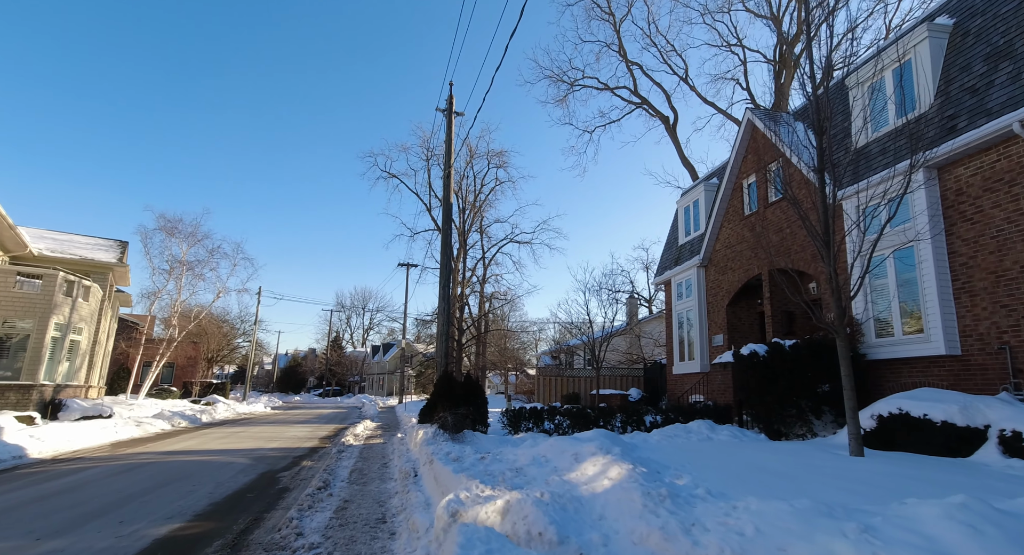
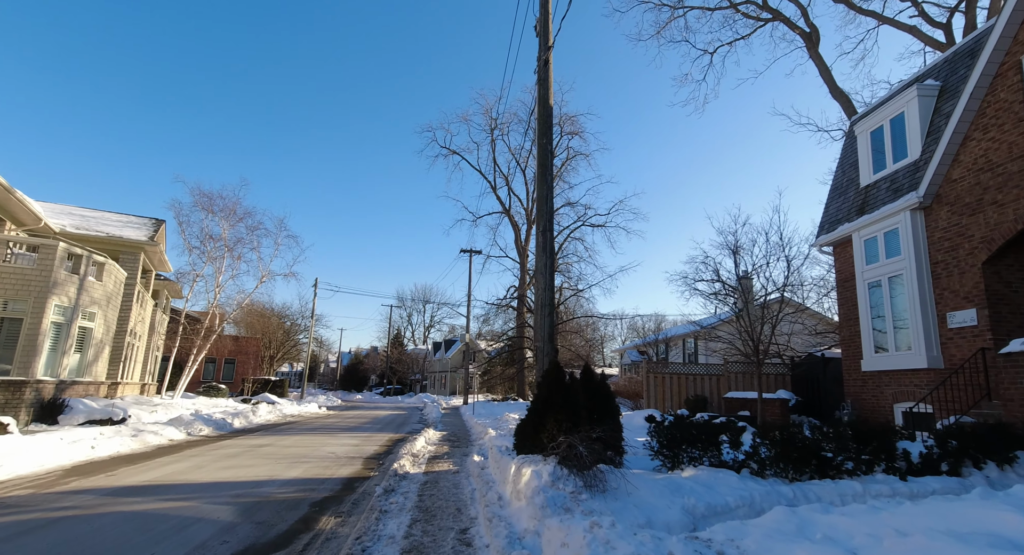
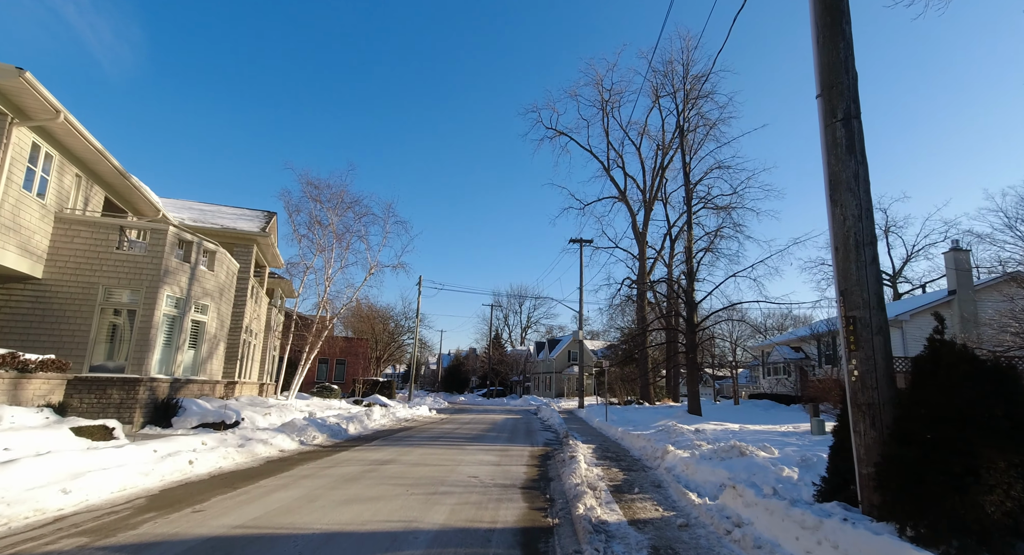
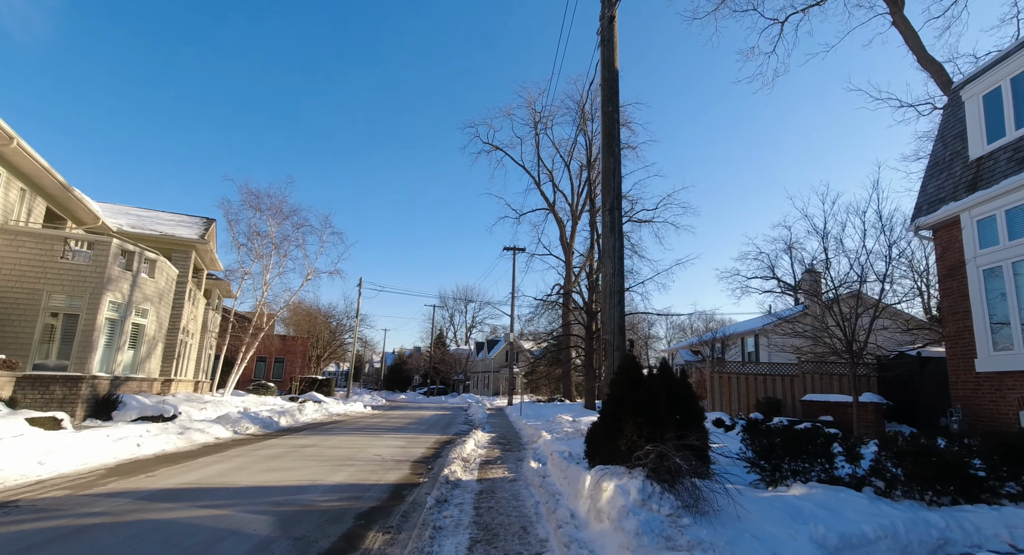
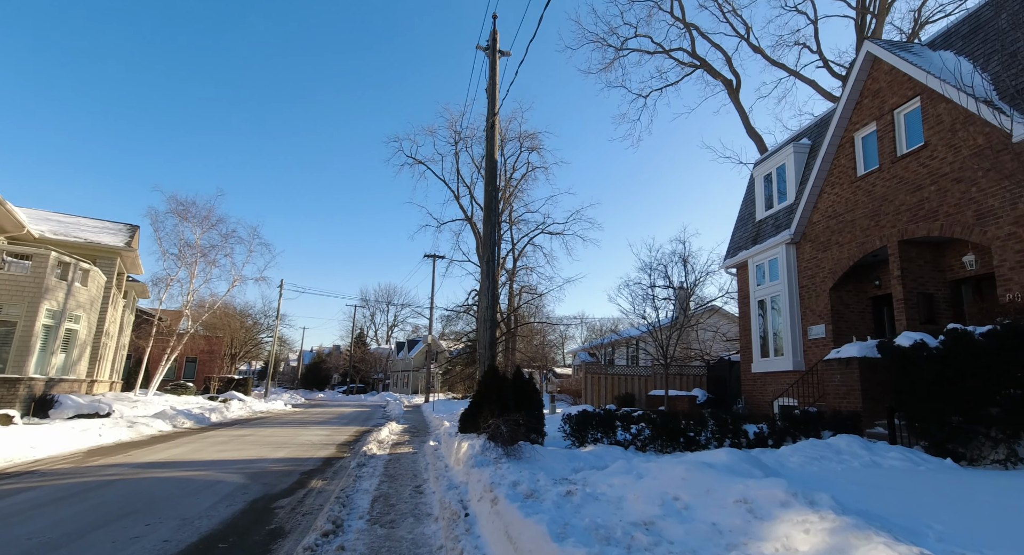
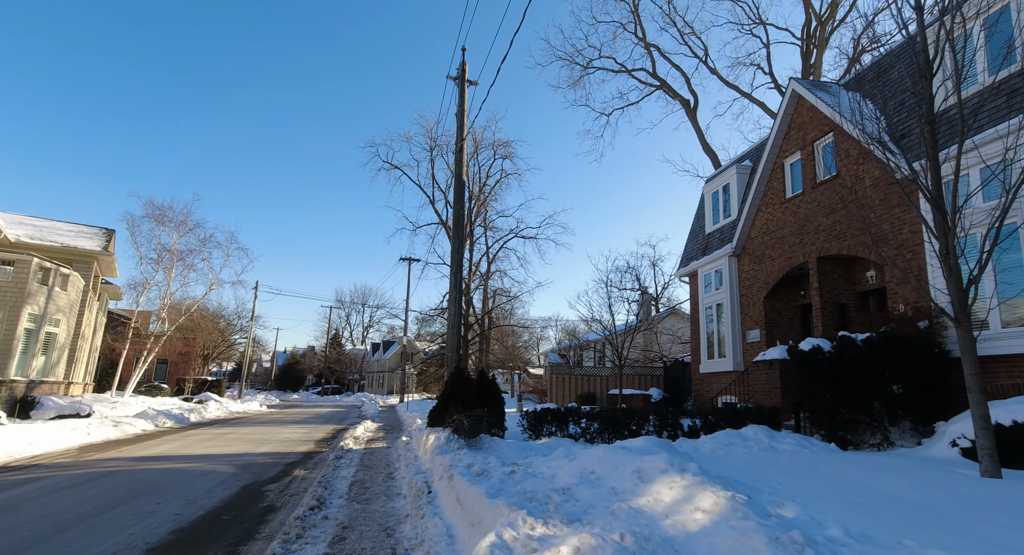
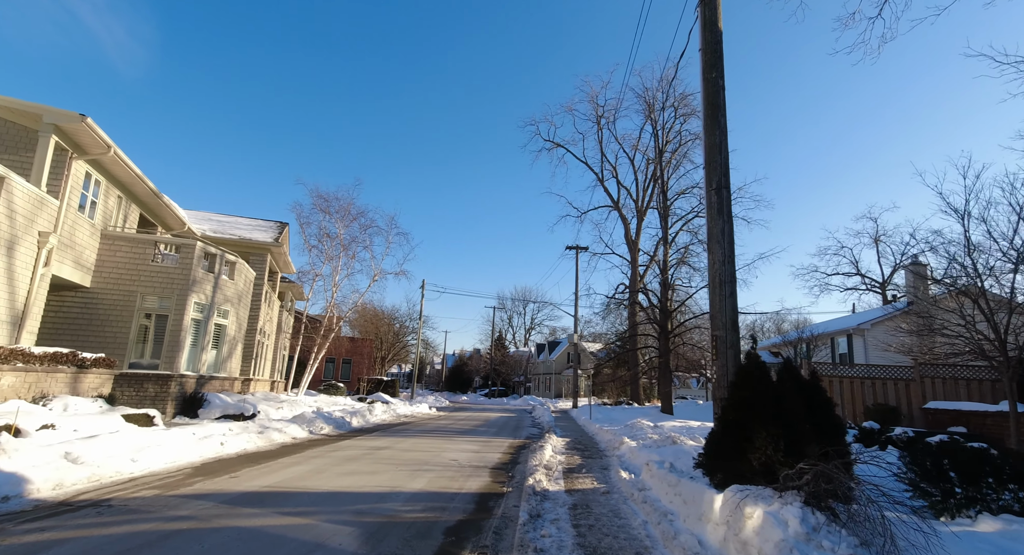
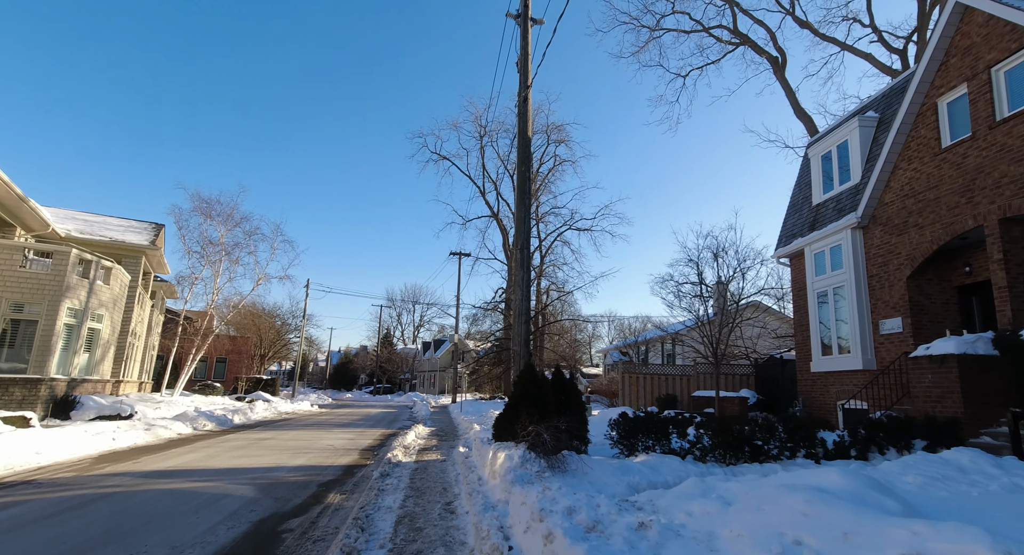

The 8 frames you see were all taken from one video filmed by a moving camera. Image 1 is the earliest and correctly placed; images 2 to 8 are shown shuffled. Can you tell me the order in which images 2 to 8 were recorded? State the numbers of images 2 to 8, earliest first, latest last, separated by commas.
6, 5, 8, 2, 4, 7, 3
